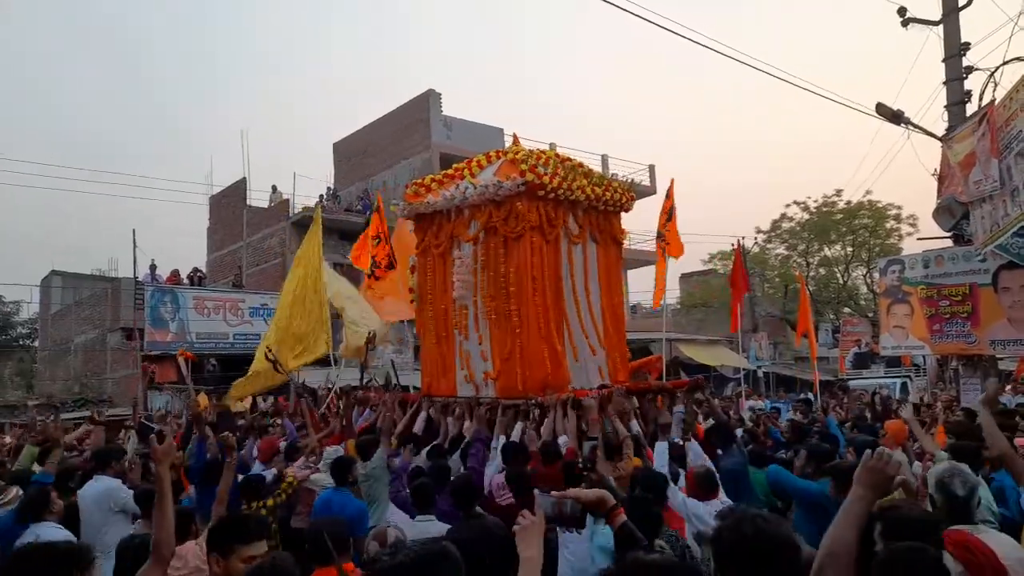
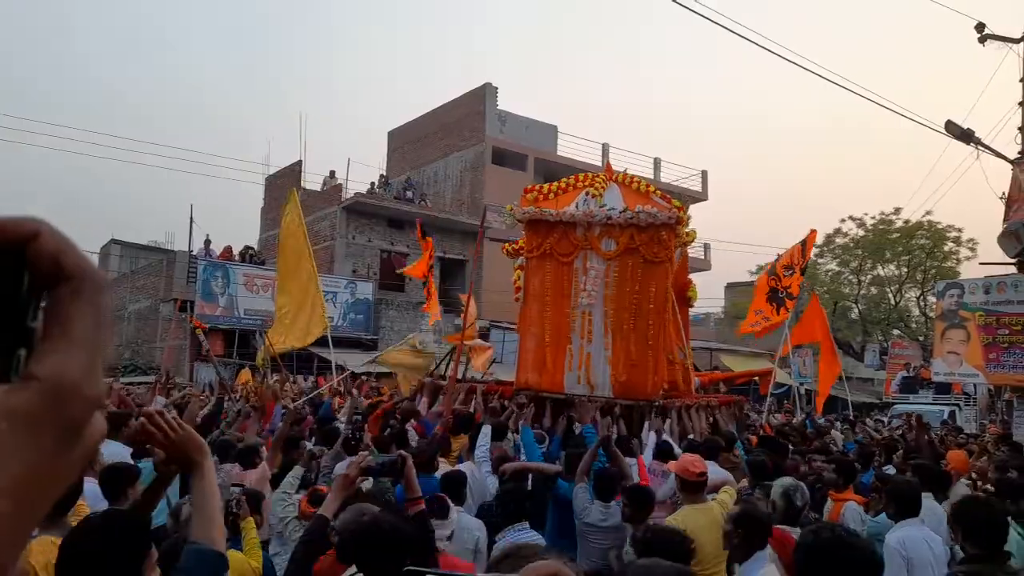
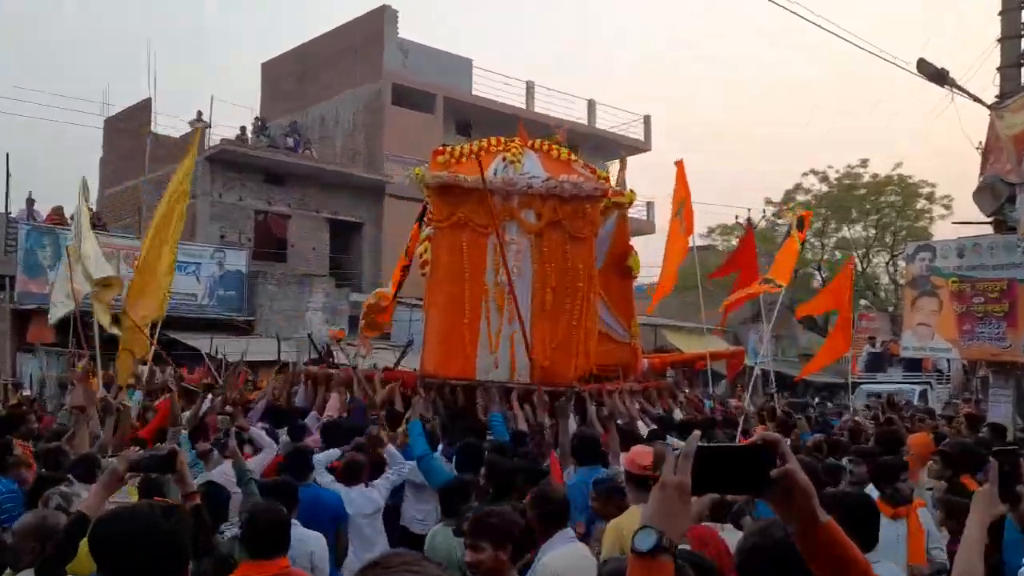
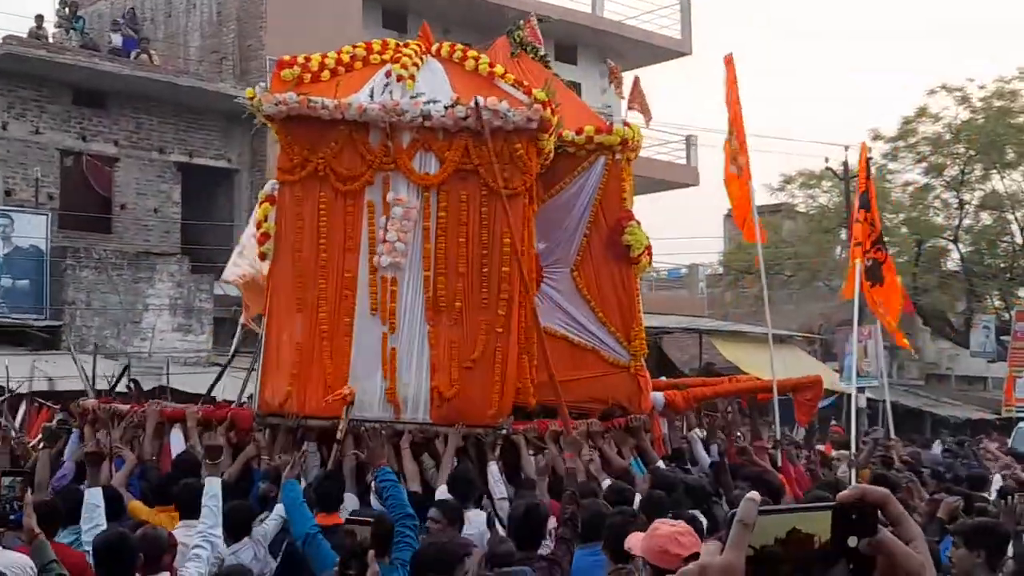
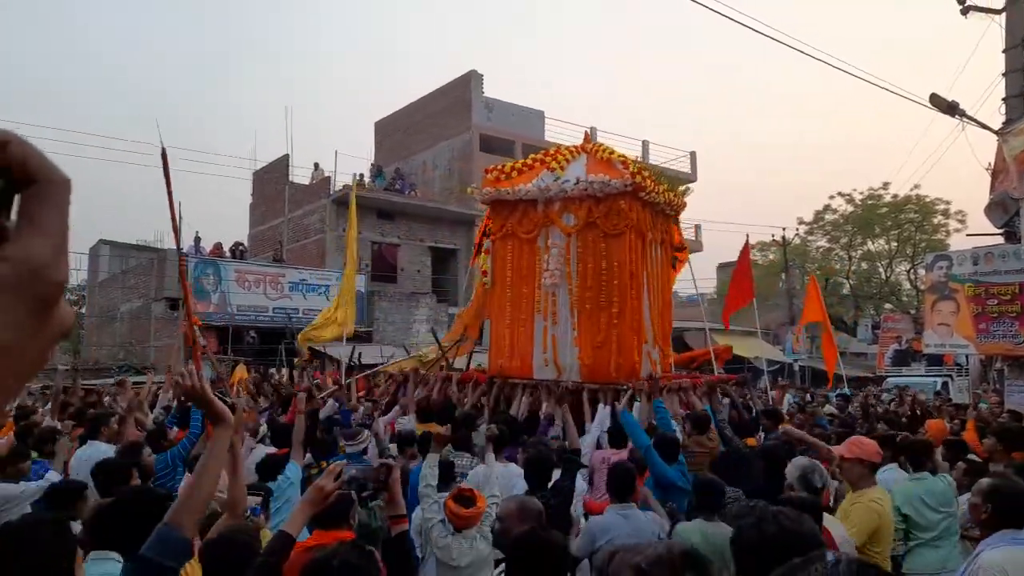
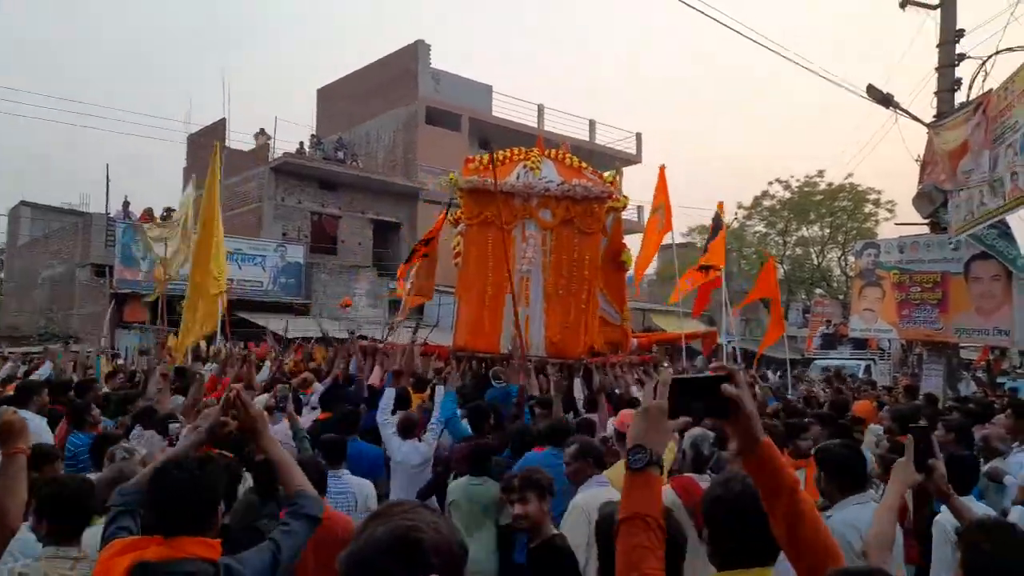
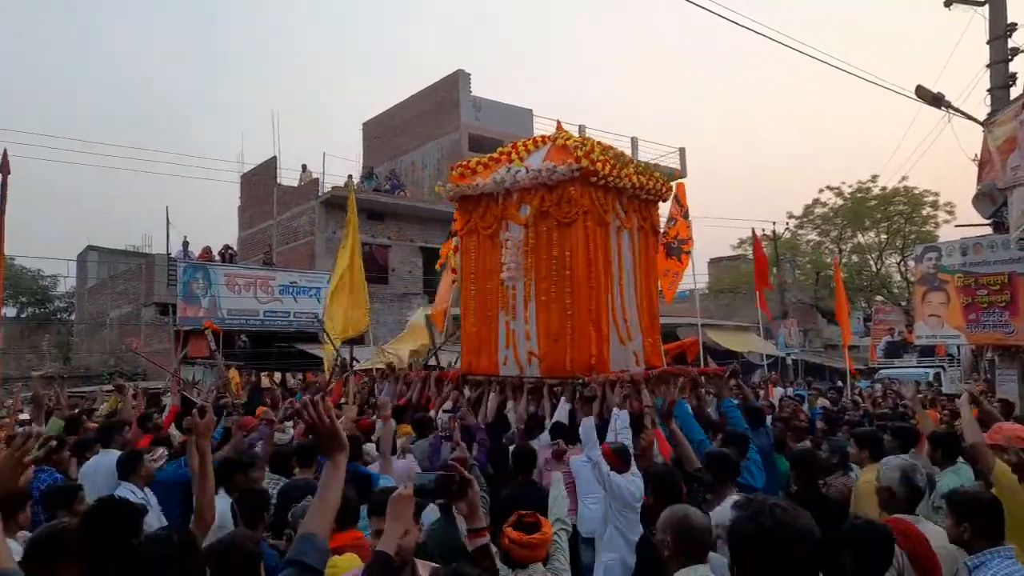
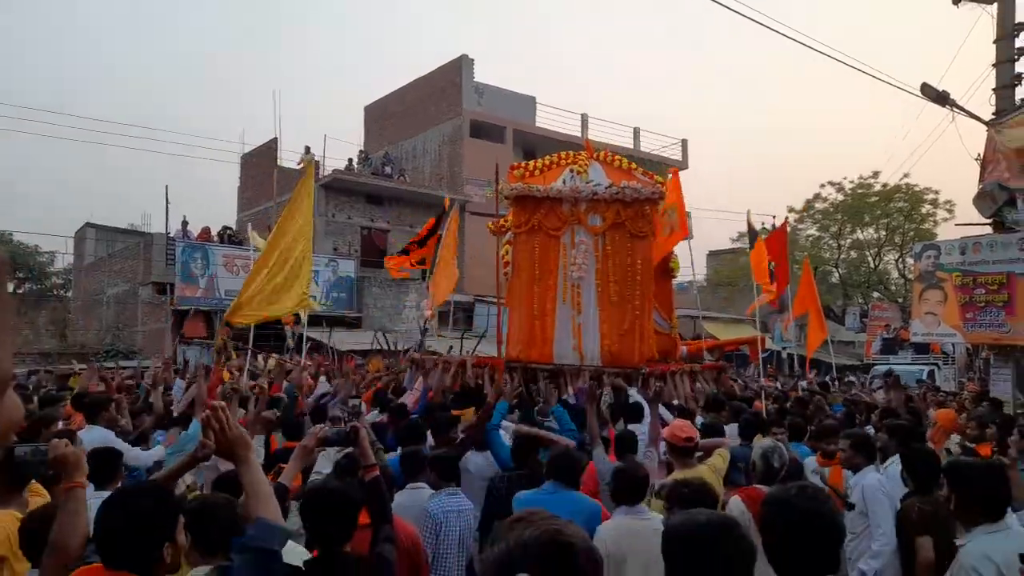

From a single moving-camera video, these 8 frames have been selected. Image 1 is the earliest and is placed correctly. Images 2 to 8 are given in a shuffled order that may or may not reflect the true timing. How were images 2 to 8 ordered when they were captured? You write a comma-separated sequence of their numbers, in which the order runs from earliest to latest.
7, 5, 2, 8, 6, 3, 4
